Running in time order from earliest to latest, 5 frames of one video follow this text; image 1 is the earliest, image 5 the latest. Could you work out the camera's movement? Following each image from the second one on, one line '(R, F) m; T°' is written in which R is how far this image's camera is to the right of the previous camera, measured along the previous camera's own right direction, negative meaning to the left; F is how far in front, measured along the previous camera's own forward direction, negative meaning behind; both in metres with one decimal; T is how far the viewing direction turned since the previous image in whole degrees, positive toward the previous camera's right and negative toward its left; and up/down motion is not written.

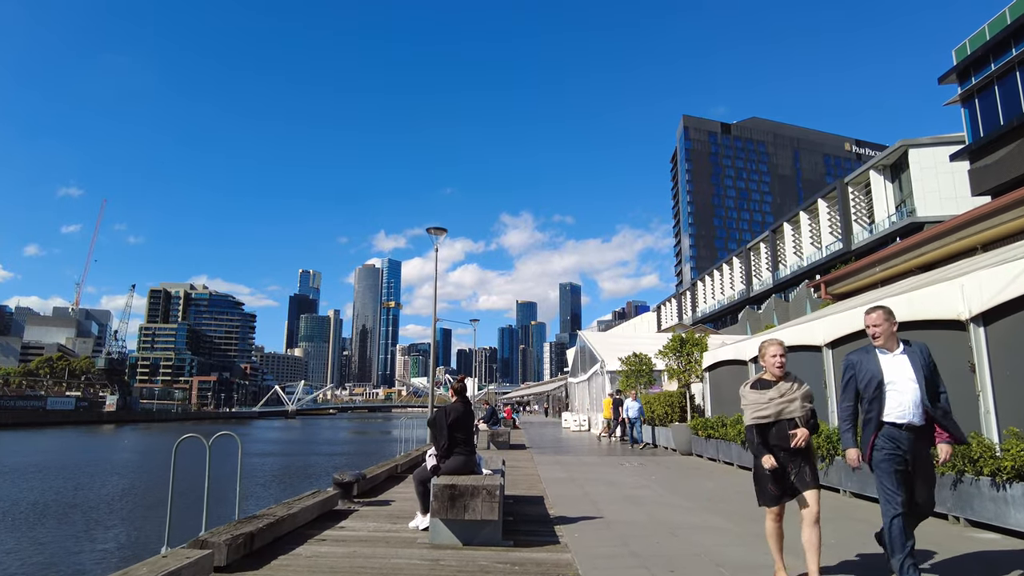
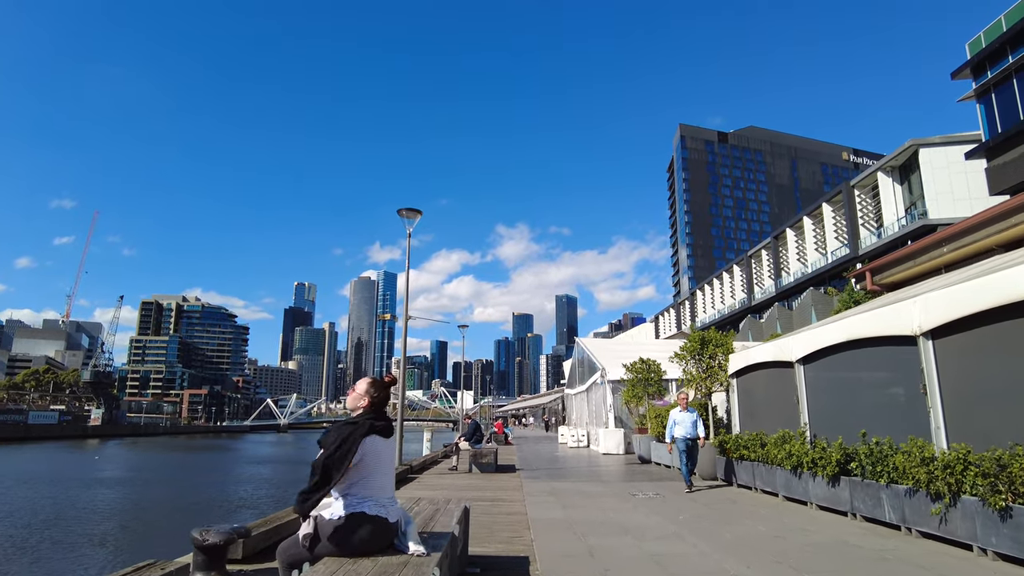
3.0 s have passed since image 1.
(+0.3, +2.7) m; 0°
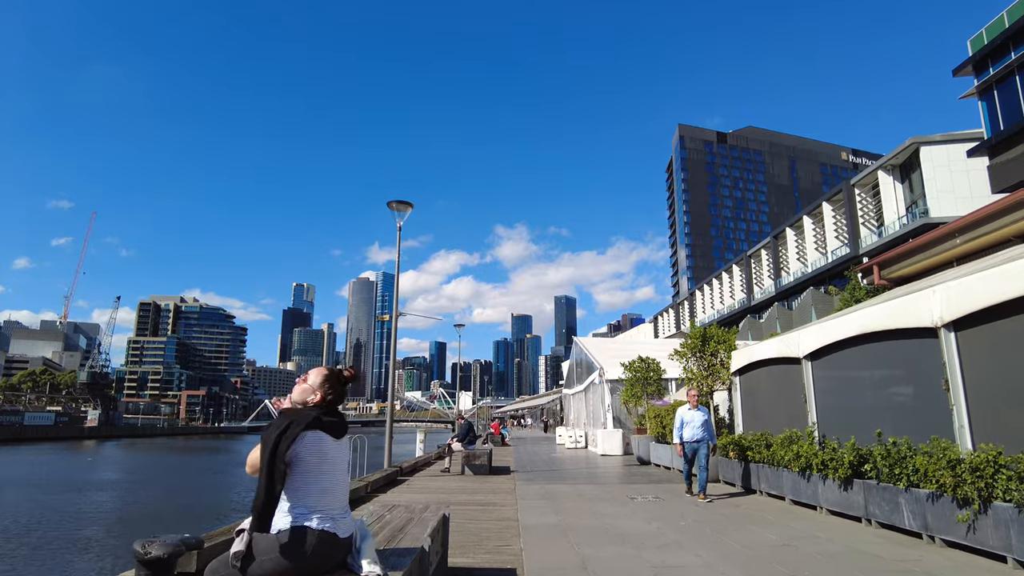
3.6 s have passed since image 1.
(+0.1, +0.5) m; 0°
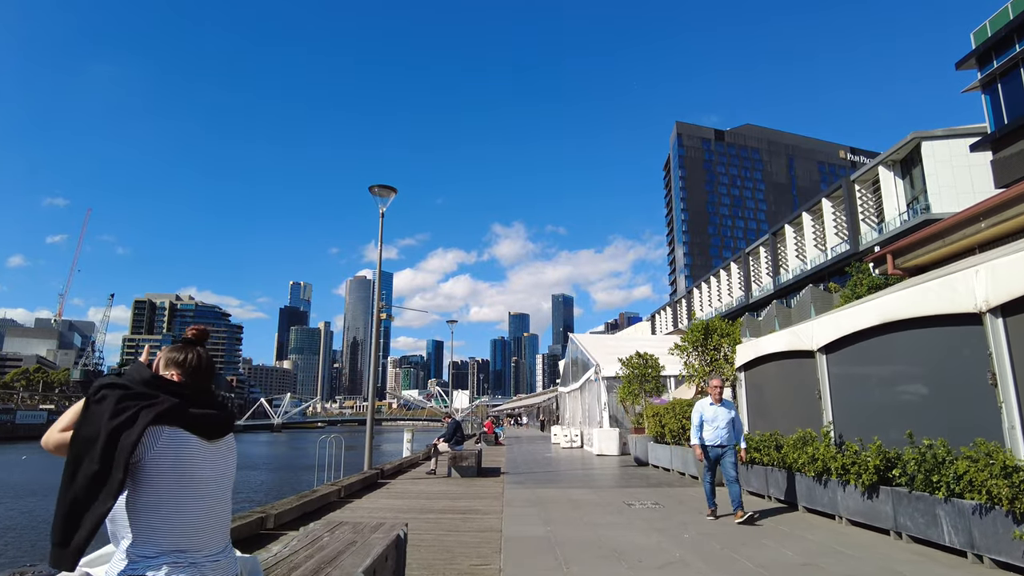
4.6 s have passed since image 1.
(+0.2, +0.9) m; 0°
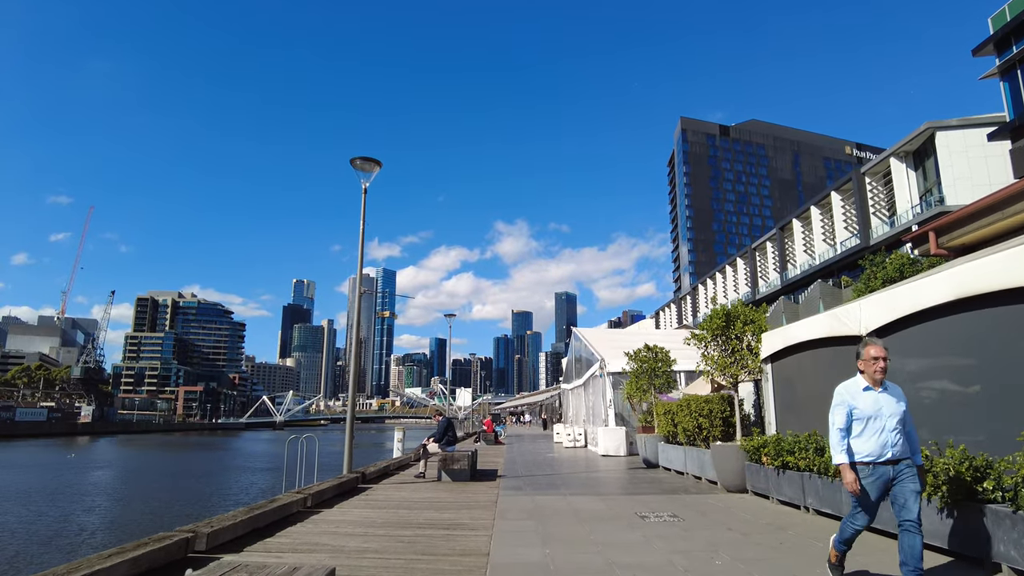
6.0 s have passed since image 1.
(+0.1, +1.3) m; 0°
